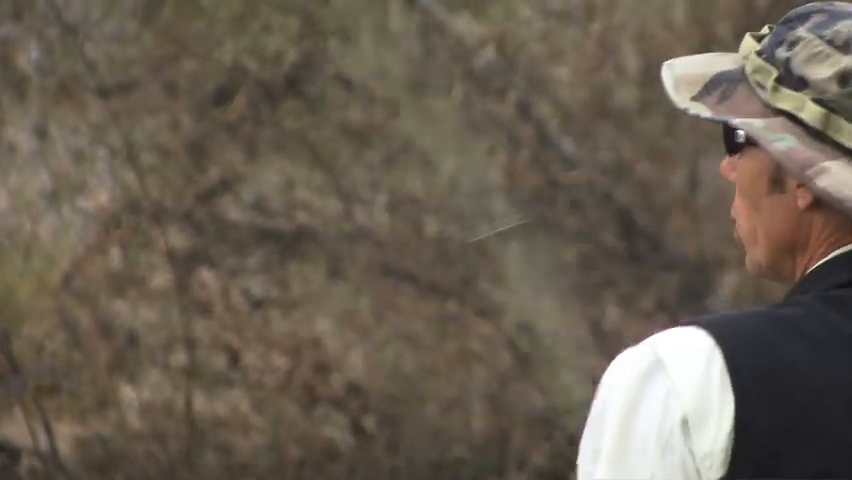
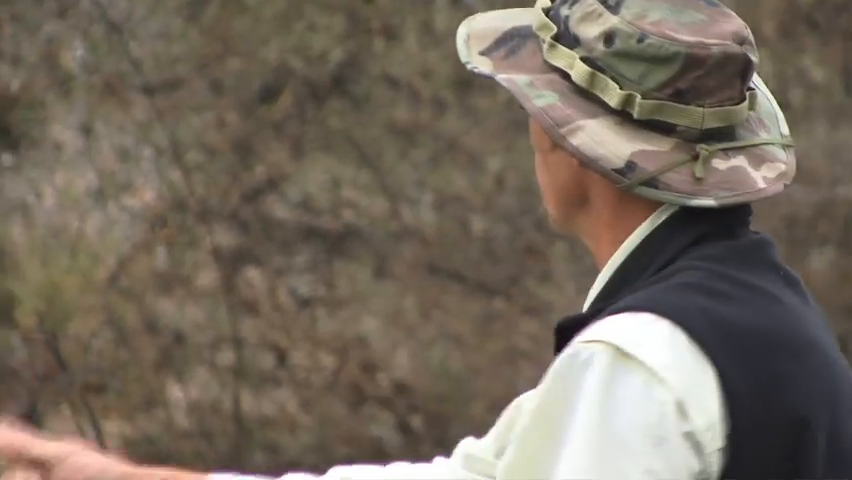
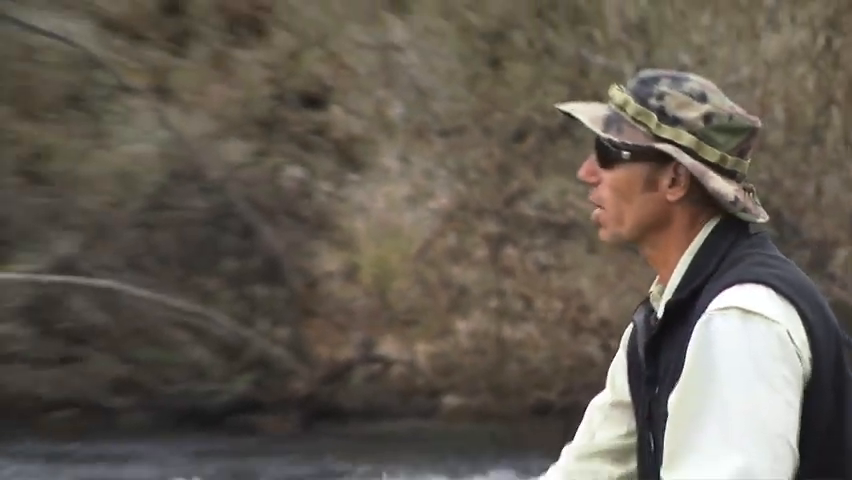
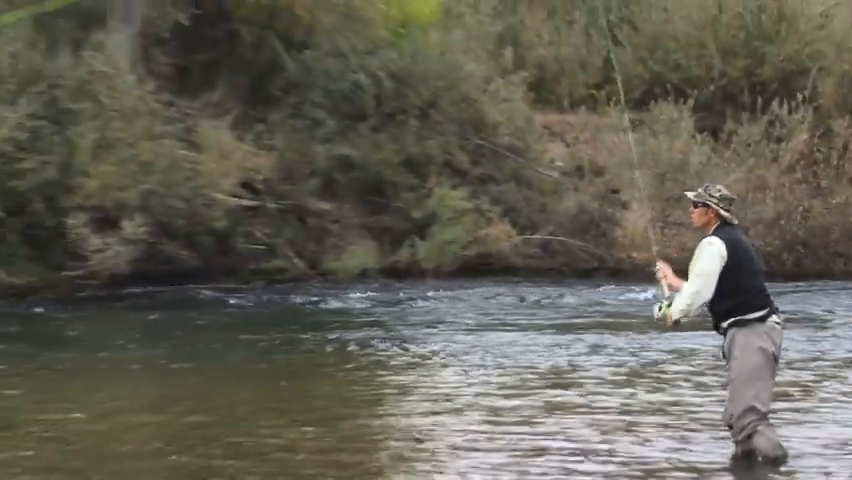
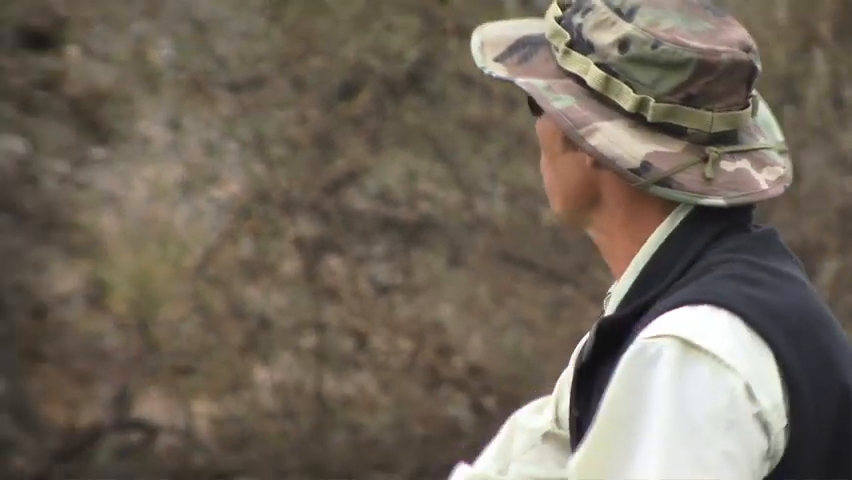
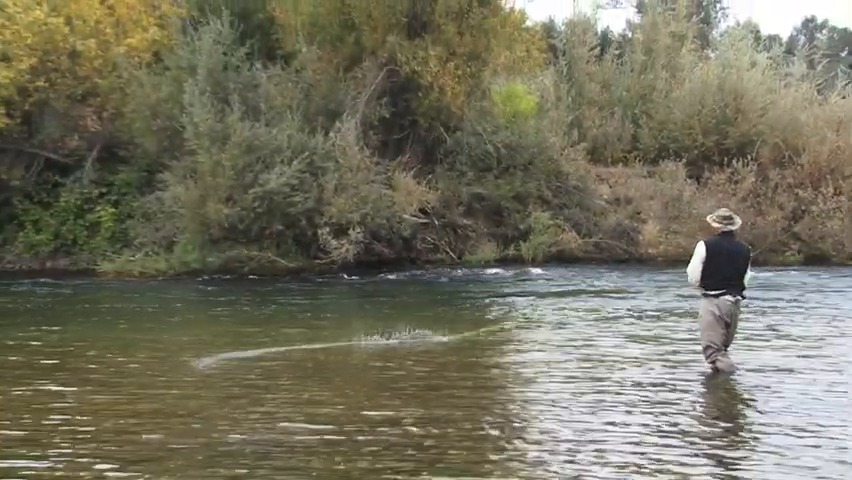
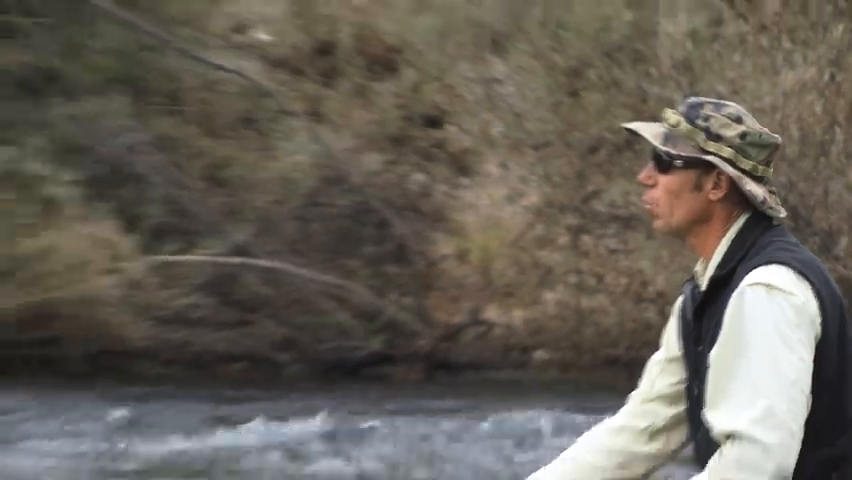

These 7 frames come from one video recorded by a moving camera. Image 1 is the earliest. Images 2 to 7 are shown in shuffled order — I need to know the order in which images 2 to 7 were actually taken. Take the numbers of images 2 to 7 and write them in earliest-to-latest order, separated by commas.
2, 5, 3, 7, 4, 6
